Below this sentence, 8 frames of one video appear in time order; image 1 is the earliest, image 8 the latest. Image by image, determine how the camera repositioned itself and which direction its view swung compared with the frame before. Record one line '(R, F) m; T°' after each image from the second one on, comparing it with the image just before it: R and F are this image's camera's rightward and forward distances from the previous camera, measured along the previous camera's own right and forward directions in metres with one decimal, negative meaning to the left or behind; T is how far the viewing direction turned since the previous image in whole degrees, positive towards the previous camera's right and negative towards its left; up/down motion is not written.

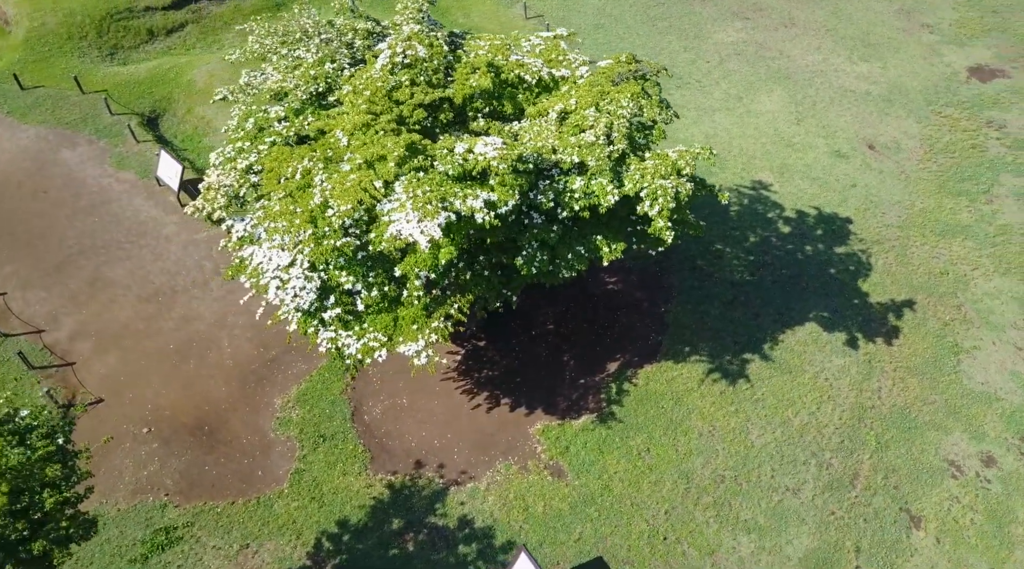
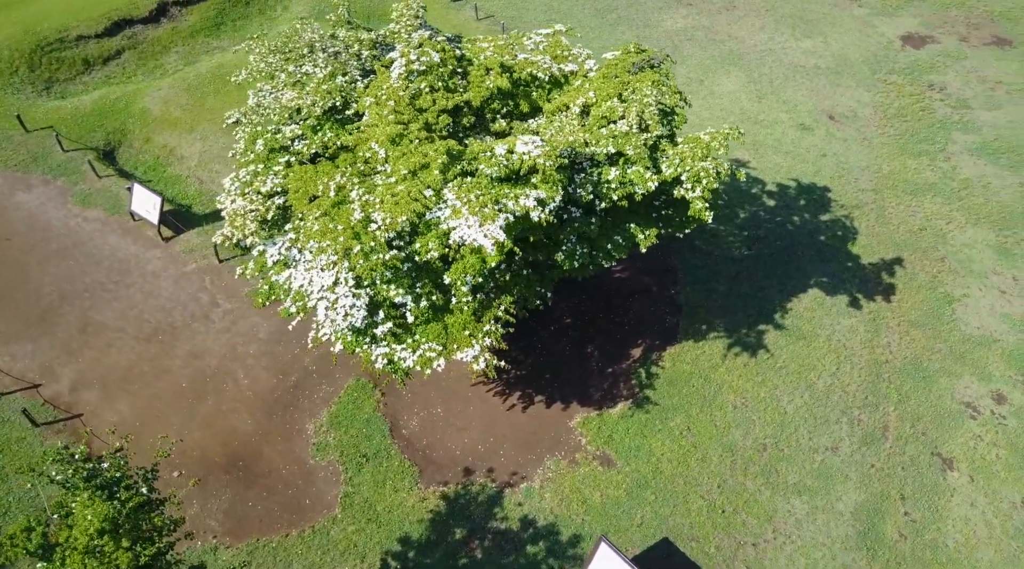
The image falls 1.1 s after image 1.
(-3.8, +0.1) m; +6°
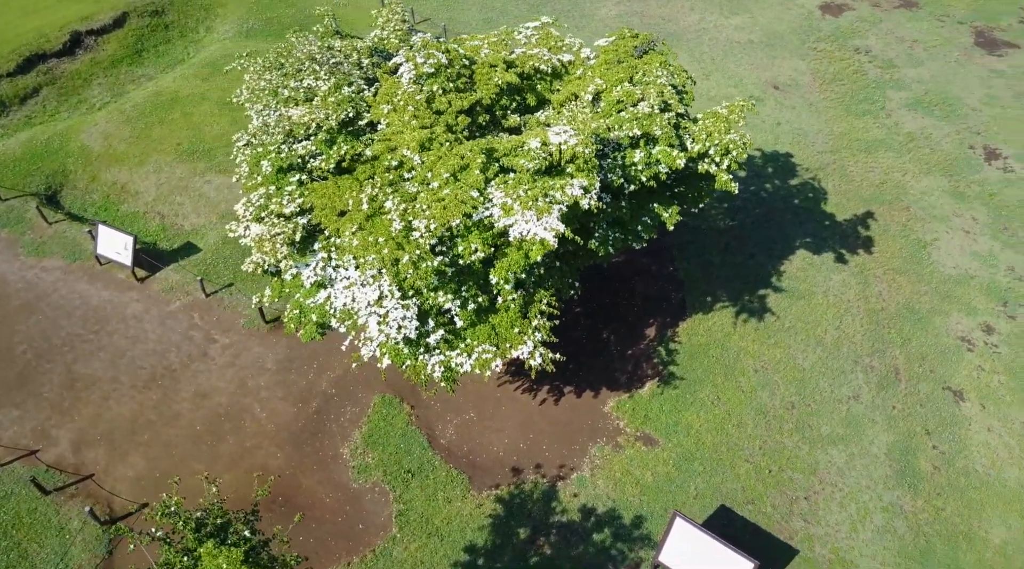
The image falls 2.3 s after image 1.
(-4.1, +0.3) m; +7°
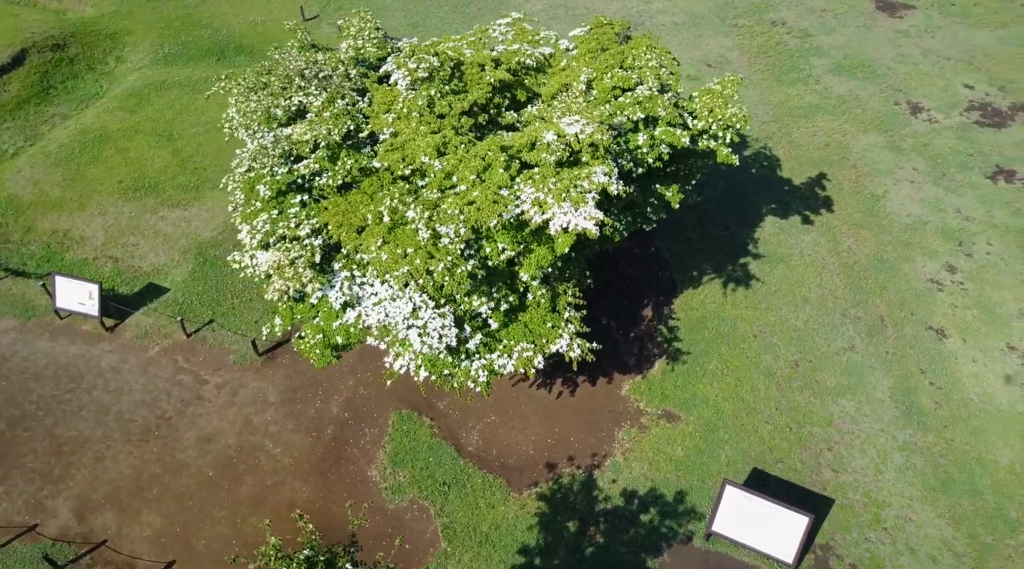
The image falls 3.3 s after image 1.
(-3.6, +0.4) m; +7°
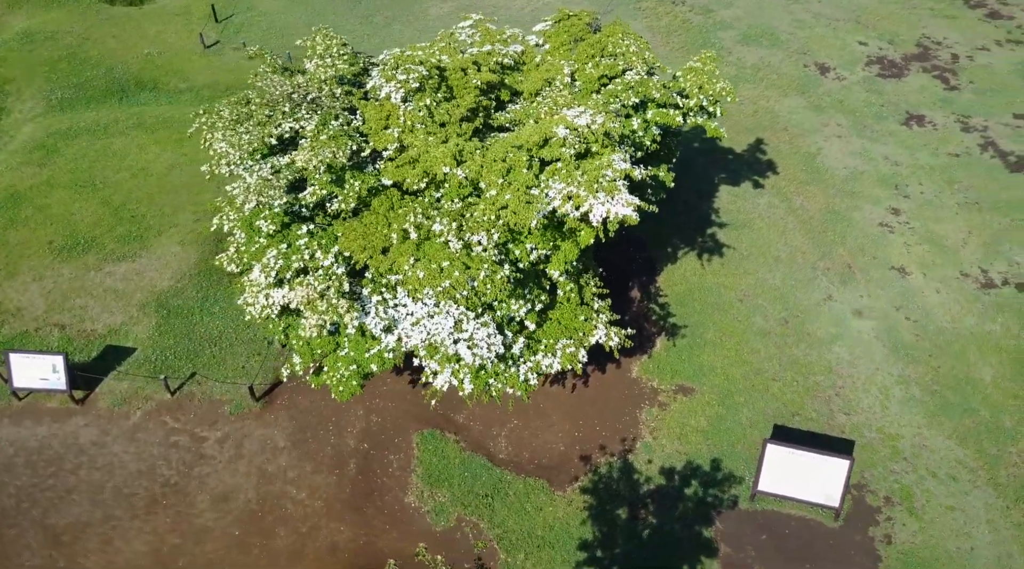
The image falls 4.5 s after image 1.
(-4.2, +0.5) m; +9°
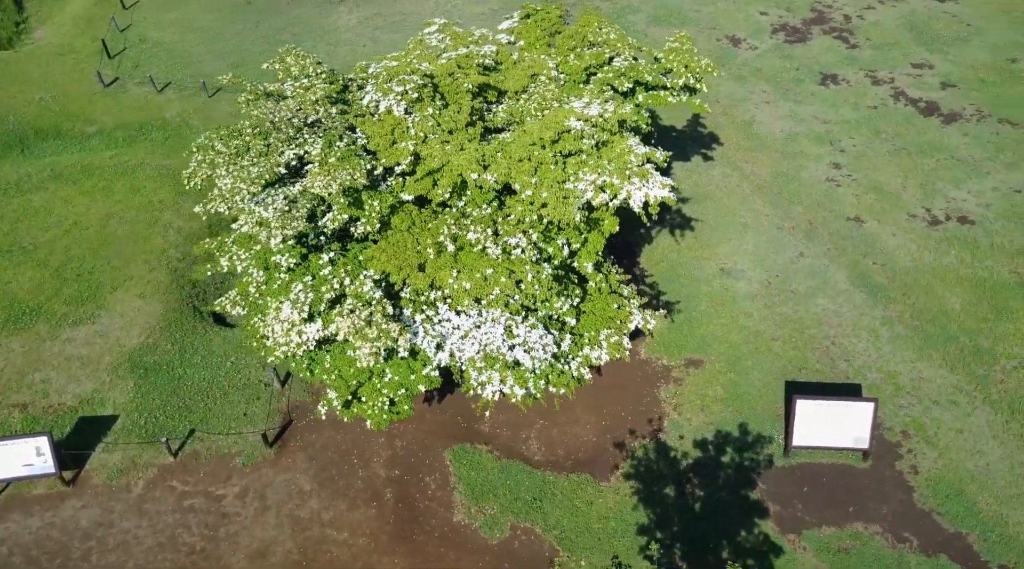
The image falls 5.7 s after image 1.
(-4.1, +0.6) m; +9°
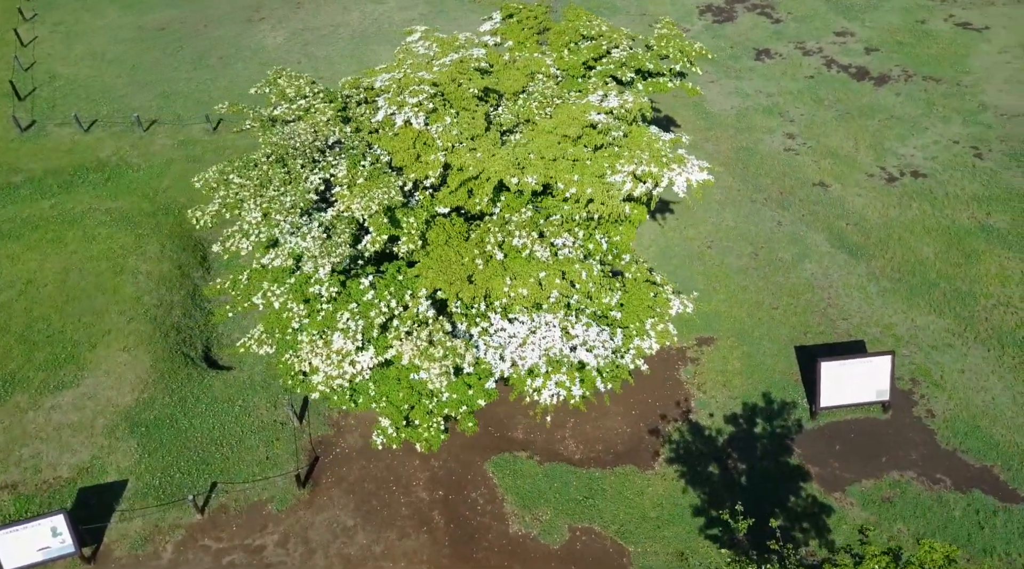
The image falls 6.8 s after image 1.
(-3.8, +0.6) m; +7°
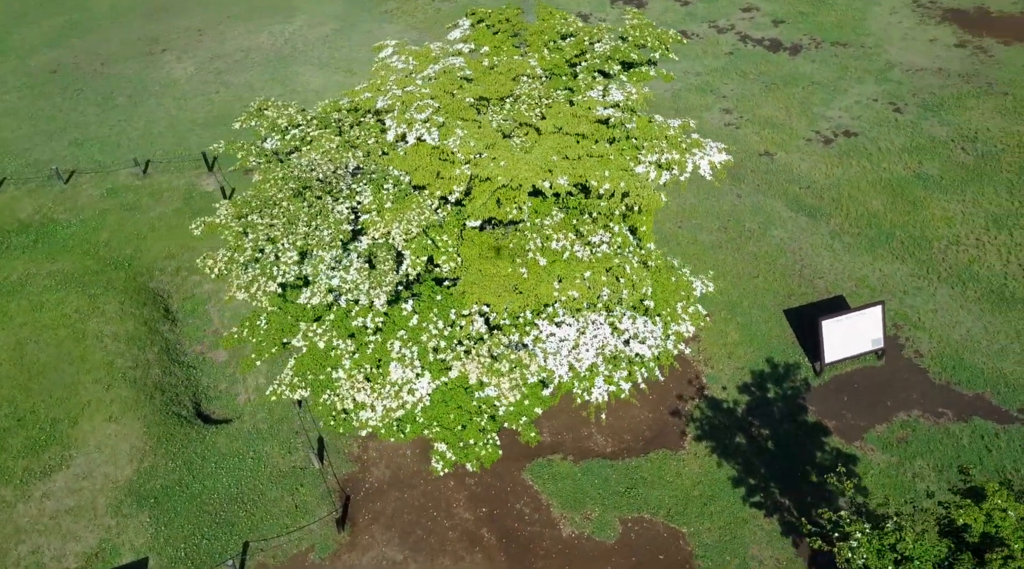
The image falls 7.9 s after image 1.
(-3.8, +0.5) m; +8°
